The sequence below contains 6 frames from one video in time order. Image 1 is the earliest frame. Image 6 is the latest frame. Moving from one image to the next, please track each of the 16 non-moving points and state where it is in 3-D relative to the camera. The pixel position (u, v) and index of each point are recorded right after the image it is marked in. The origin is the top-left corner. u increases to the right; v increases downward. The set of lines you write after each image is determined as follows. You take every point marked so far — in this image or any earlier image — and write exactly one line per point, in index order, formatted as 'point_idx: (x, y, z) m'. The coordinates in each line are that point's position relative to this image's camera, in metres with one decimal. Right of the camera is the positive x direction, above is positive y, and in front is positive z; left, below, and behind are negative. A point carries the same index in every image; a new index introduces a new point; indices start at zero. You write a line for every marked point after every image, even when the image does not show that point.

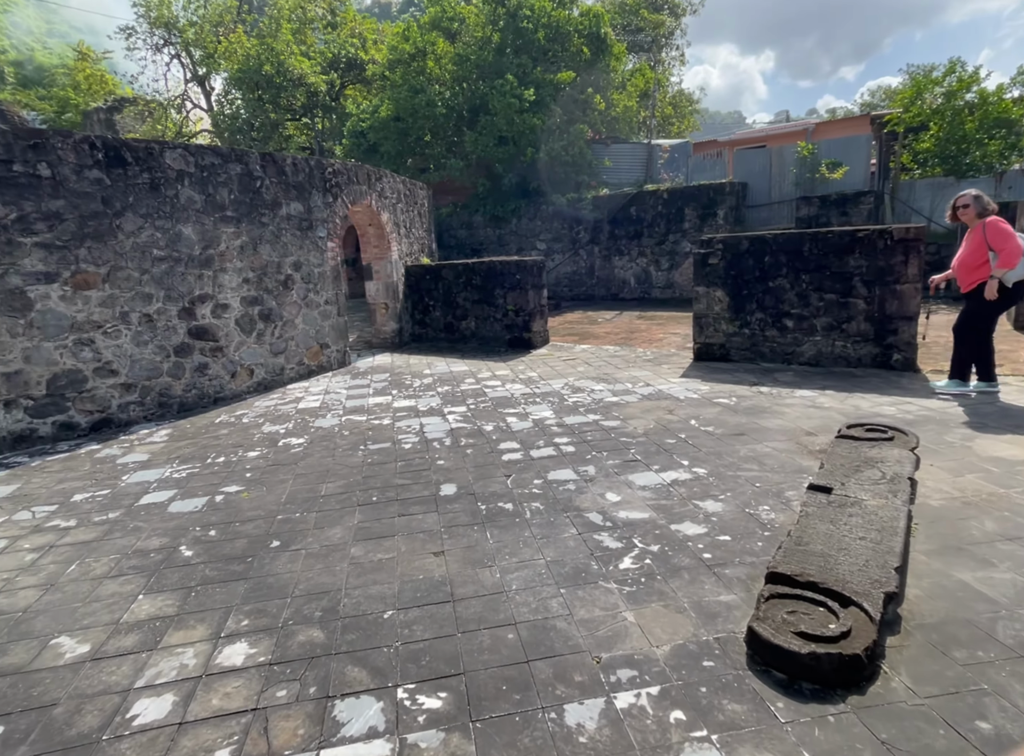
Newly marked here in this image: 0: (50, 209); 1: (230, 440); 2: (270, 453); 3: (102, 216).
0: (-4.0, +1.5, +5.6) m
1: (-2.4, -0.5, +5.3) m
2: (-1.9, -0.6, +4.9) m
3: (-3.8, +1.5, +5.9) m
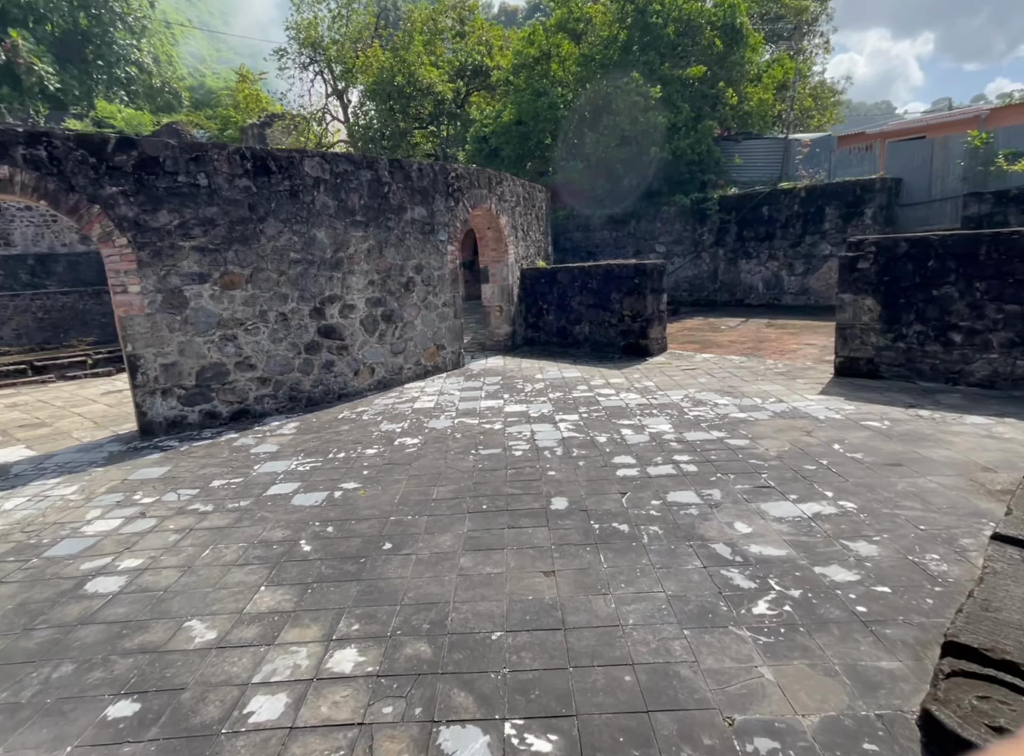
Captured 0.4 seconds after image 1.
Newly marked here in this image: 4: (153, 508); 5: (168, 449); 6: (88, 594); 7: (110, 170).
0: (-2.9, +1.6, +6.1) m
1: (-1.4, -0.5, +5.5) m
2: (-1.0, -0.6, +5.0) m
3: (-2.6, +1.5, +6.3) m
4: (-2.5, -0.9, +4.4) m
5: (-3.1, -0.6, +5.8) m
6: (-2.2, -1.1, +3.3) m
7: (-3.6, +1.8, +5.6) m
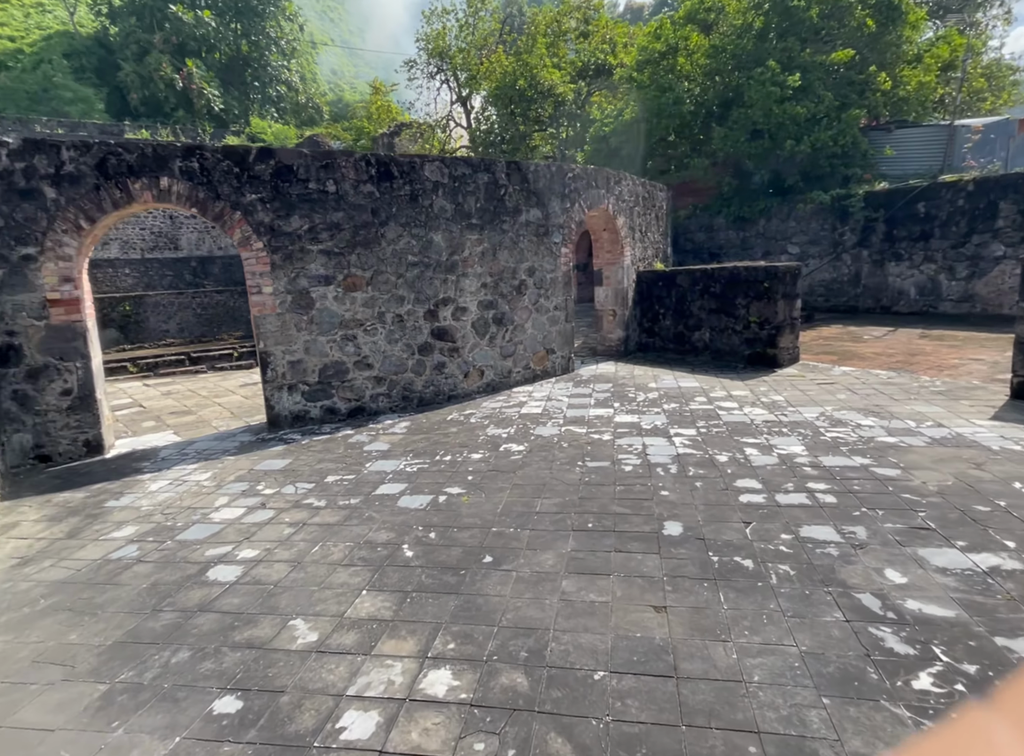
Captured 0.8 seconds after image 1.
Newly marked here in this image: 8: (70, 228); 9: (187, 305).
0: (-1.8, +1.6, +6.3) m
1: (-0.5, -0.5, +5.5) m
2: (-0.2, -0.6, +4.9) m
3: (-1.5, +1.6, +6.5) m
4: (-1.7, -0.9, +4.5) m
5: (-2.1, -0.6, +6.0) m
6: (-1.6, -1.1, +3.4) m
7: (-2.5, +1.9, +6.0) m
8: (-3.9, +1.3, +5.7) m
9: (-7.8, +1.8, +15.5) m
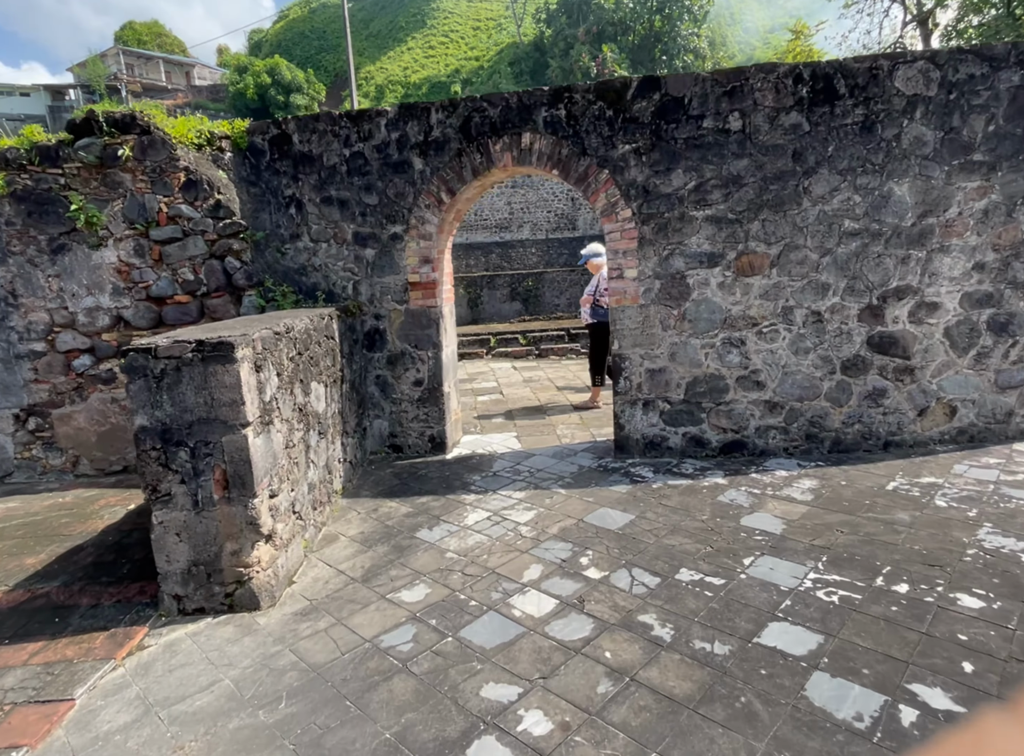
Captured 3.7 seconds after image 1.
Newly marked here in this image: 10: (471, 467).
0: (+1.5, +1.4, +4.4) m
1: (+2.0, -0.8, +3.1) m
2: (+1.9, -0.9, +2.4) m
3: (+1.9, +1.4, +4.3) m
4: (+0.4, -1.0, +3.0) m
5: (+0.9, -0.7, +4.4) m
6: (-0.1, -1.3, +2.0) m
7: (+0.8, +1.8, +4.4) m
8: (-0.6, +1.4, +5.0) m
9: (+1.5, +2.3, +15.3) m
10: (-0.3, -0.7, +5.0) m
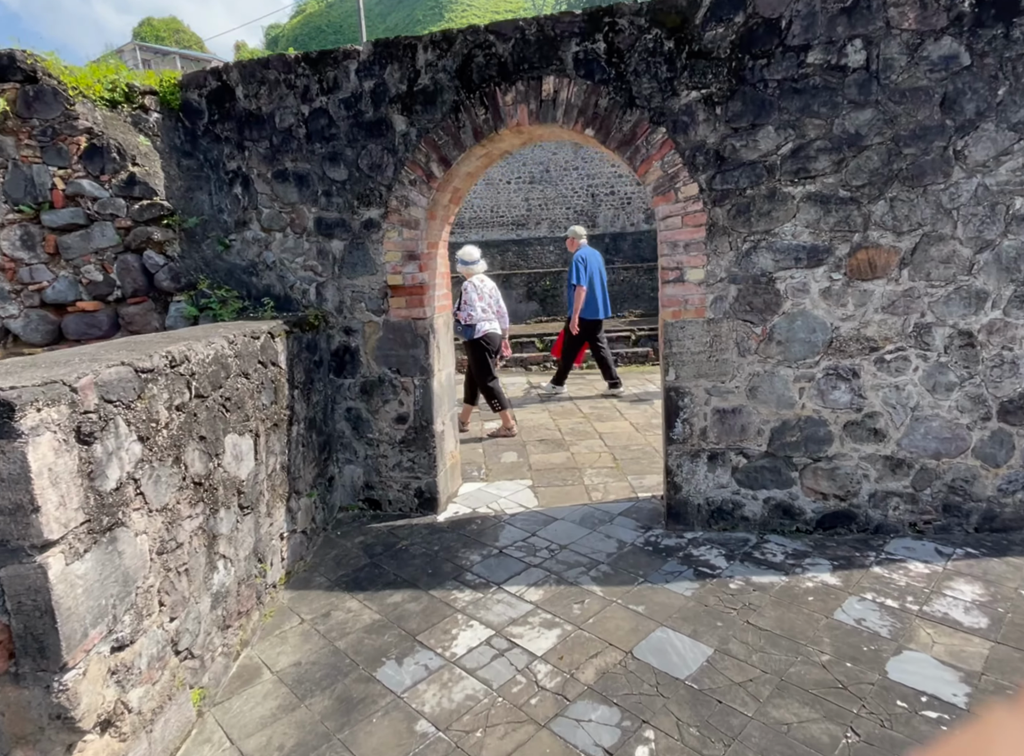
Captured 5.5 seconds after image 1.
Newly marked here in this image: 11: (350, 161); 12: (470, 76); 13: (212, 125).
0: (+1.6, +1.2, +3.0) m
1: (+2.0, -1.1, +1.7) m
2: (+1.9, -1.2, +1.0) m
3: (+1.9, +1.1, +2.9) m
4: (+0.4, -1.2, +1.6) m
5: (+1.0, -1.0, +3.1) m
6: (-0.2, -1.5, +0.7) m
7: (+0.9, +1.6, +3.1) m
8: (-0.5, +1.2, +3.7) m
9: (+1.9, +2.0, +13.9) m
10: (-0.2, -0.9, +3.6) m
11: (-1.0, +1.3, +3.7) m
12: (-0.2, +1.6, +3.5) m
13: (-1.9, +1.6, +4.0) m
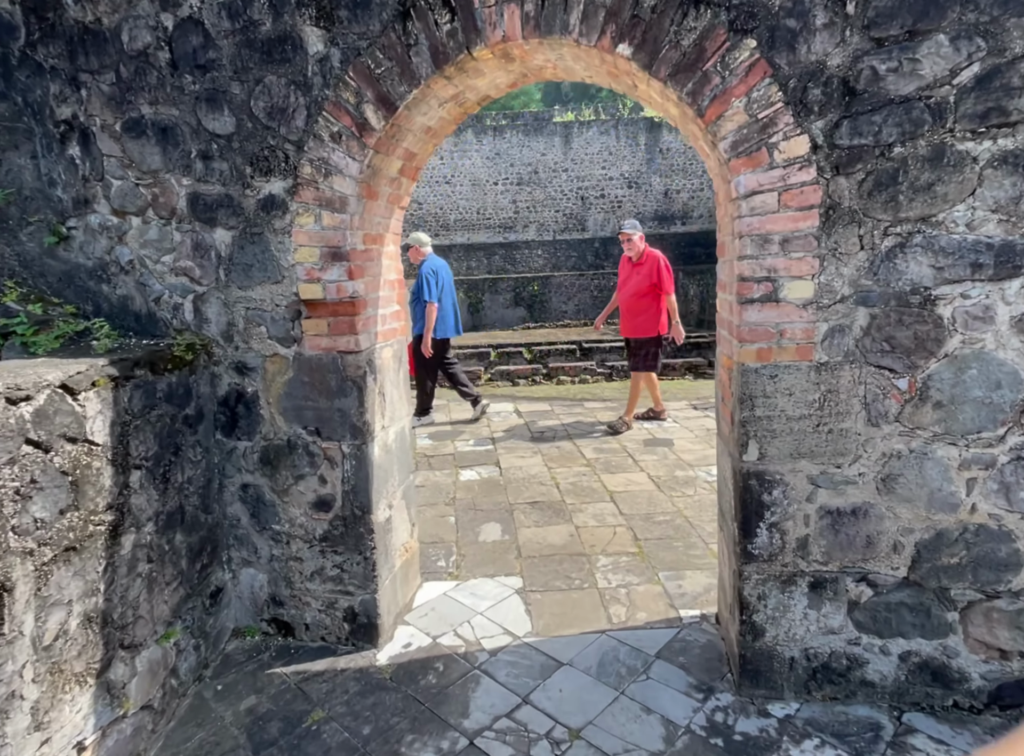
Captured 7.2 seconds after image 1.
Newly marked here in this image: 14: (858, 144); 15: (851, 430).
0: (+1.5, +0.9, +1.7) m
1: (+2.0, -1.3, +0.4) m
2: (+1.9, -1.4, -0.3) m
3: (+1.9, +0.9, +1.6) m
4: (+0.4, -1.5, +0.3) m
5: (+0.9, -1.2, +1.7) m
6: (-0.2, -1.7, -0.7) m
7: (+0.8, +1.3, +1.8) m
8: (-0.6, +0.9, +2.3) m
9: (+1.6, +1.7, +12.6) m
10: (-0.3, -1.2, +2.3) m
11: (-1.0, +1.0, +2.4) m
12: (-0.3, +1.4, +2.1) m
13: (-1.9, +1.3, +2.6) m
14: (+1.0, +0.7, +1.8) m
15: (+1.1, -0.2, +2.0) m
